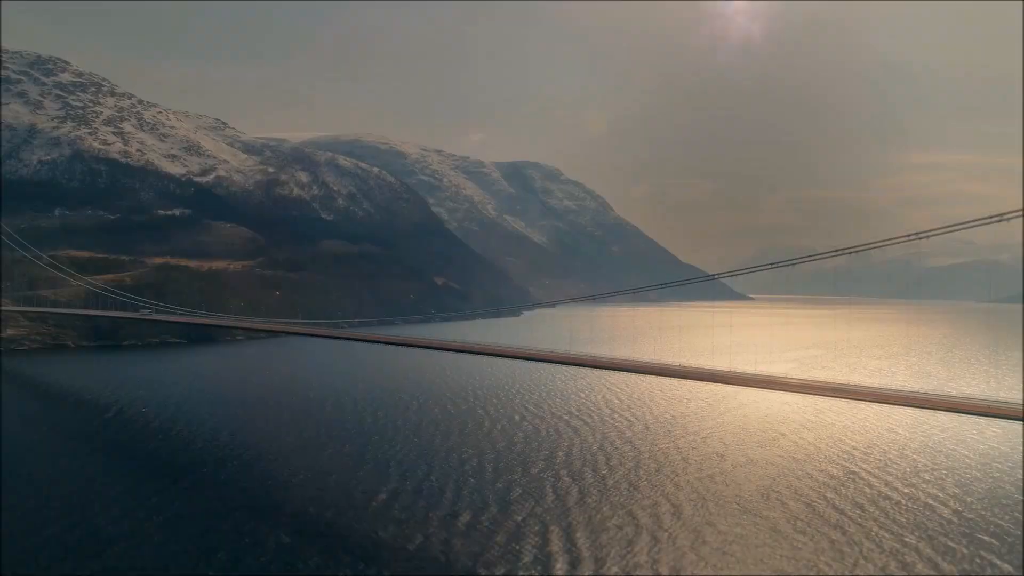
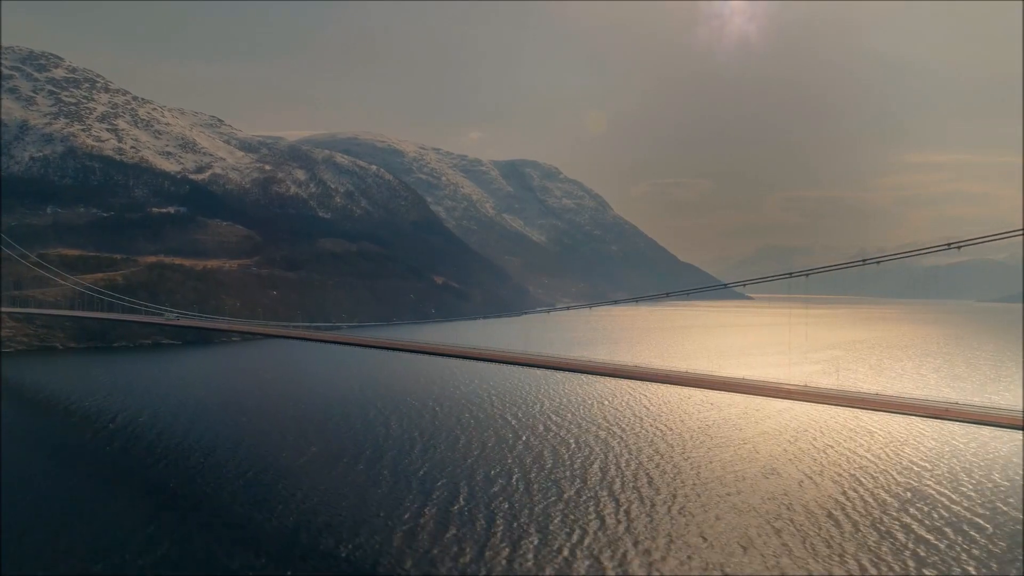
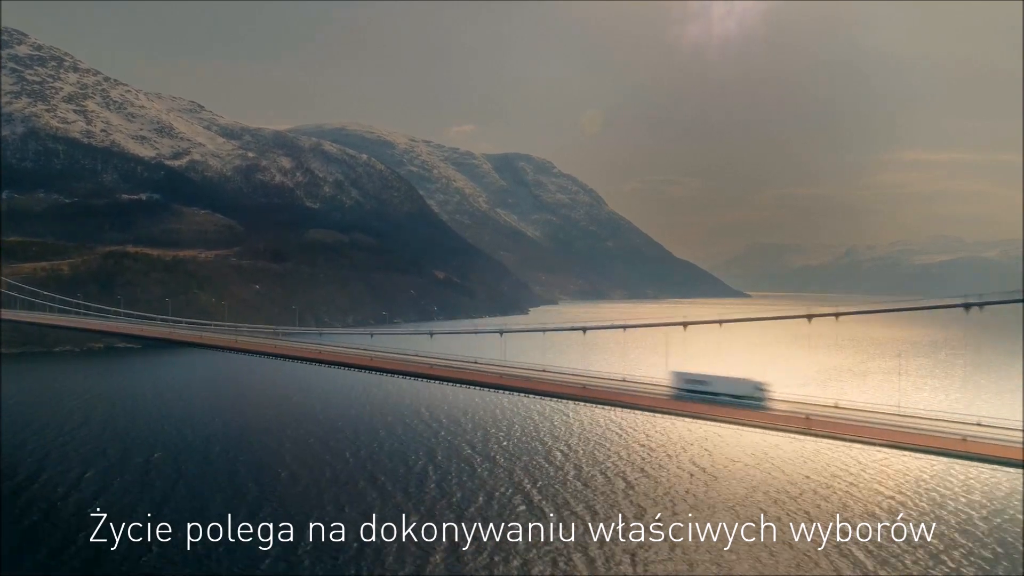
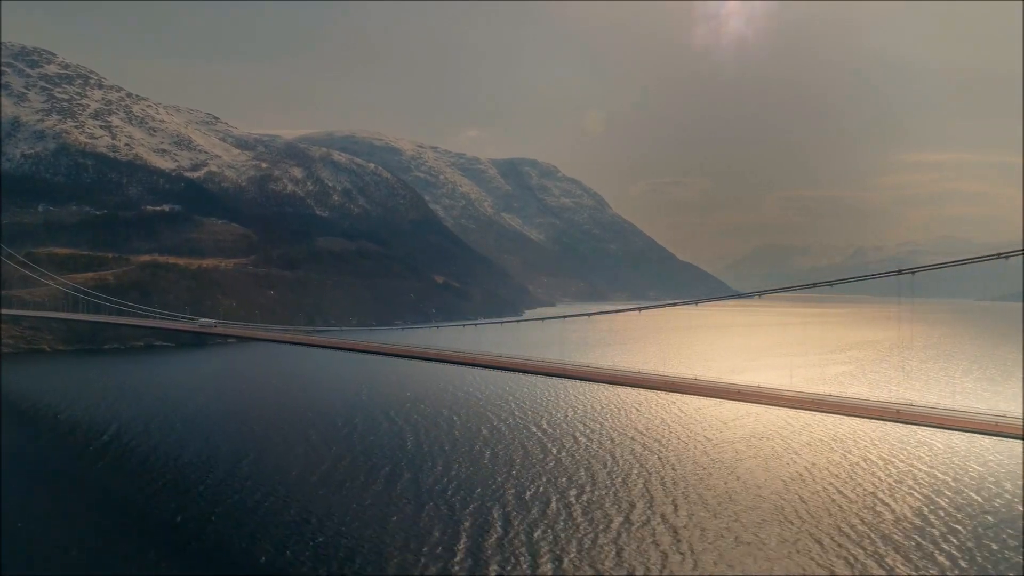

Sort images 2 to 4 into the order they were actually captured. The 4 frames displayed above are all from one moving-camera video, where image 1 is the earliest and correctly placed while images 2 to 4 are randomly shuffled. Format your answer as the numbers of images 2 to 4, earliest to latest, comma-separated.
2, 4, 3
